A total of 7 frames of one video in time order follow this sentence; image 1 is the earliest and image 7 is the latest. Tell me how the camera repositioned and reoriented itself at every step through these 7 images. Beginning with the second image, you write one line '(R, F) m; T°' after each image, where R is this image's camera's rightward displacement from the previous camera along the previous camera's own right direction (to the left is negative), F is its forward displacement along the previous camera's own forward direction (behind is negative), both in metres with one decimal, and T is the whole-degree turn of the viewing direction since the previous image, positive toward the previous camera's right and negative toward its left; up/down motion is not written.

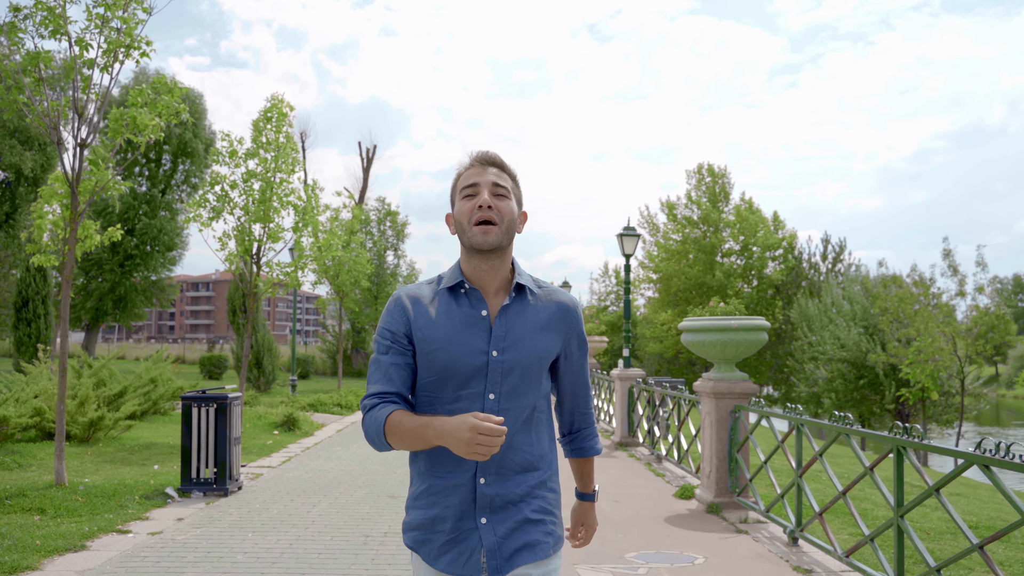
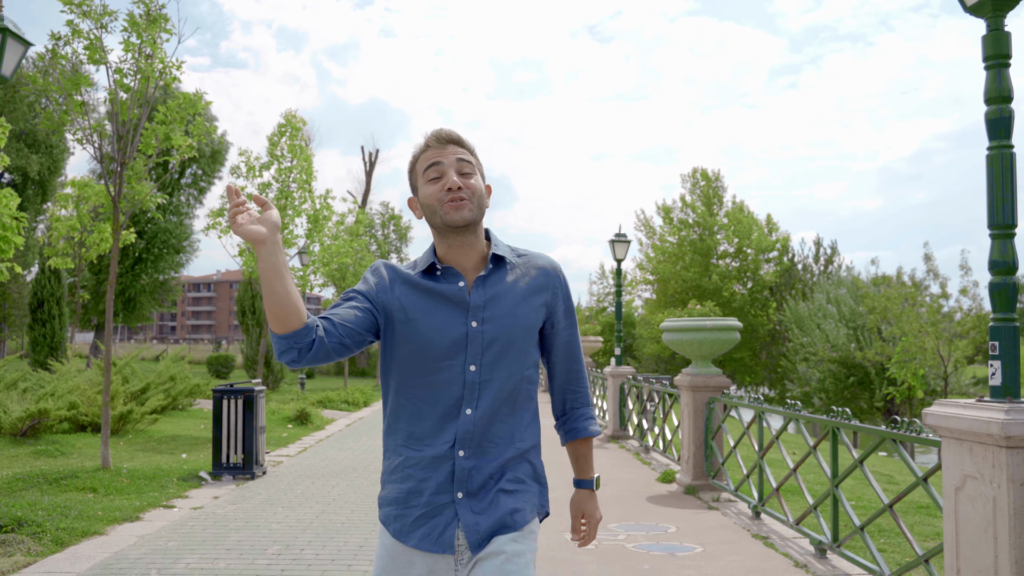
(0.0, -0.8) m; 0°
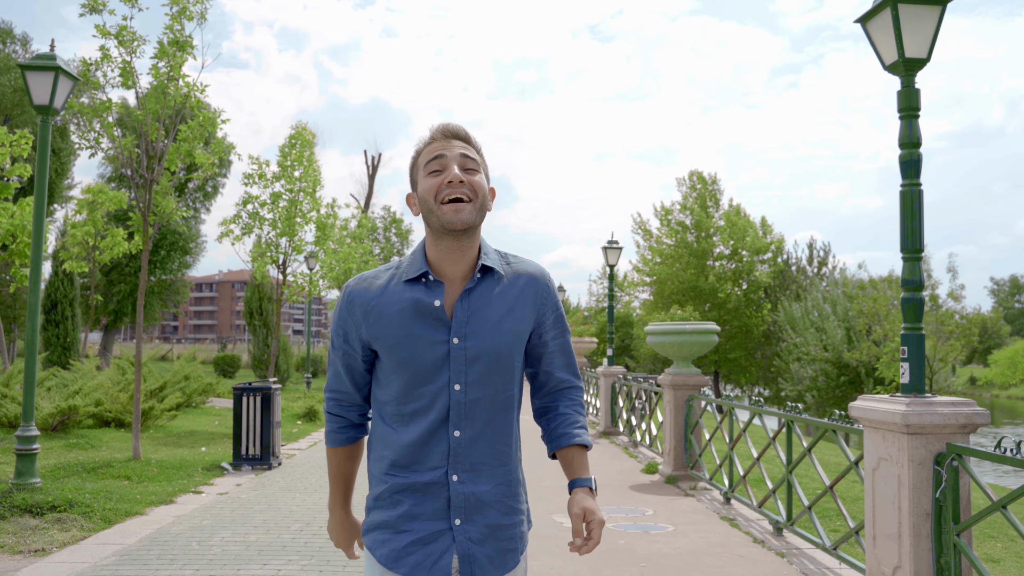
(+0.1, -0.7) m; 0°
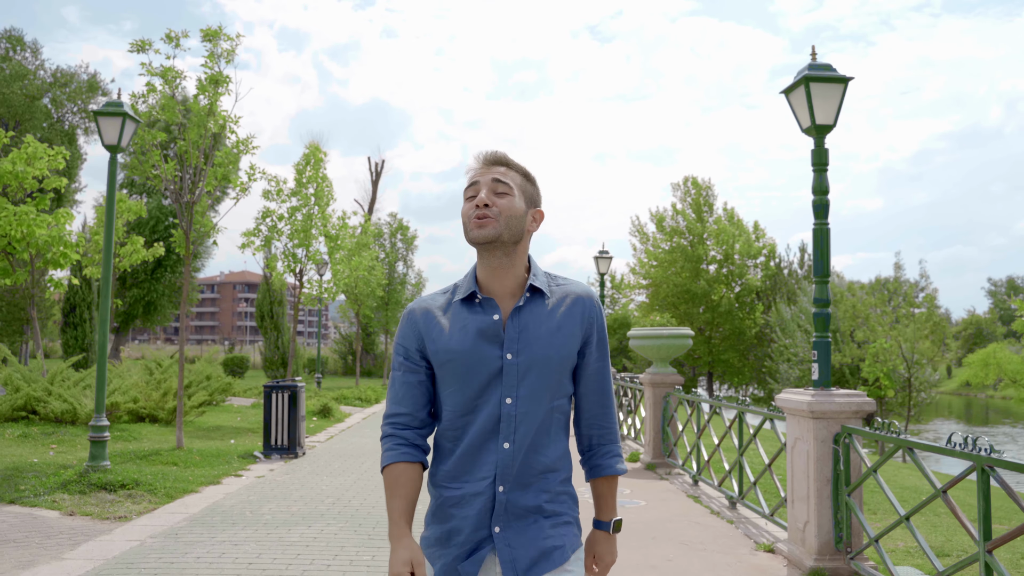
(0.0, -1.2) m; 0°
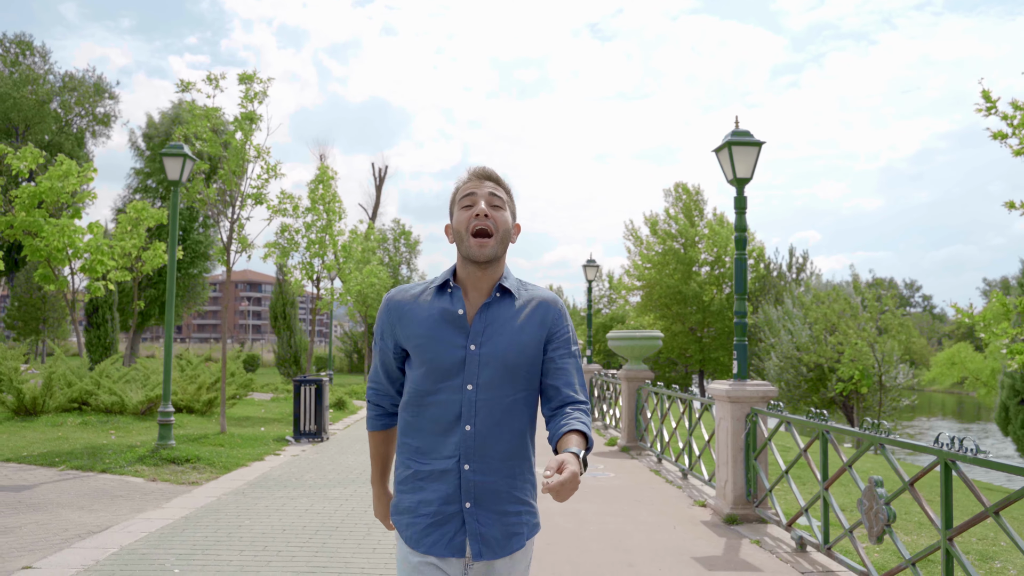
(+0.1, -1.7) m; 0°
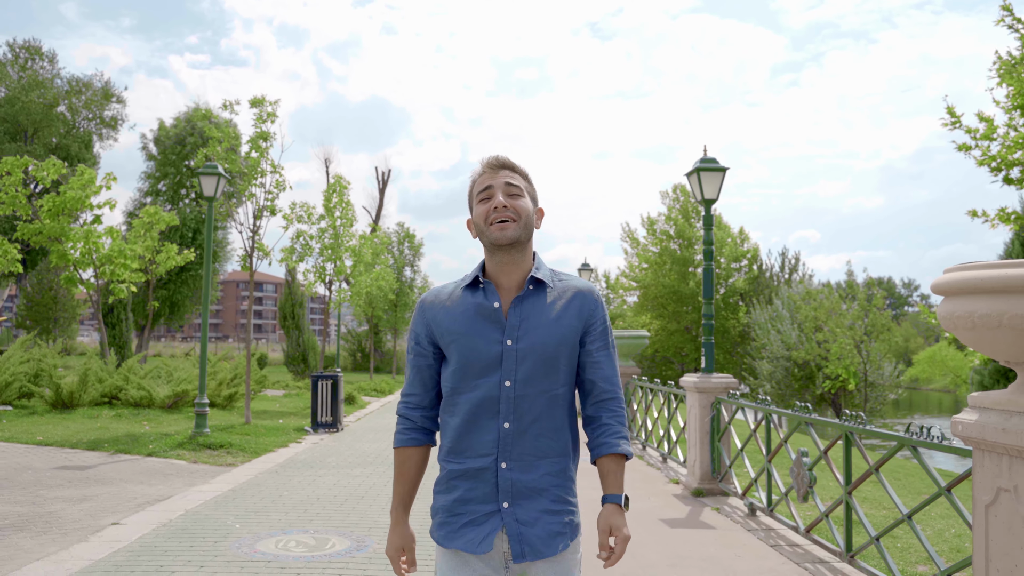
(0.0, -1.1) m; 0°
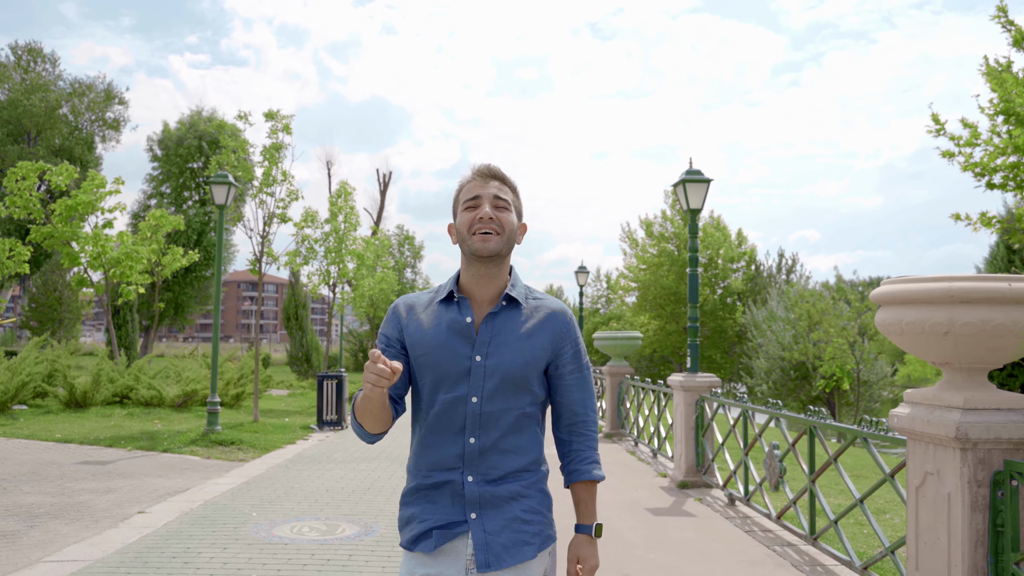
(0.0, -0.5) m; 0°
